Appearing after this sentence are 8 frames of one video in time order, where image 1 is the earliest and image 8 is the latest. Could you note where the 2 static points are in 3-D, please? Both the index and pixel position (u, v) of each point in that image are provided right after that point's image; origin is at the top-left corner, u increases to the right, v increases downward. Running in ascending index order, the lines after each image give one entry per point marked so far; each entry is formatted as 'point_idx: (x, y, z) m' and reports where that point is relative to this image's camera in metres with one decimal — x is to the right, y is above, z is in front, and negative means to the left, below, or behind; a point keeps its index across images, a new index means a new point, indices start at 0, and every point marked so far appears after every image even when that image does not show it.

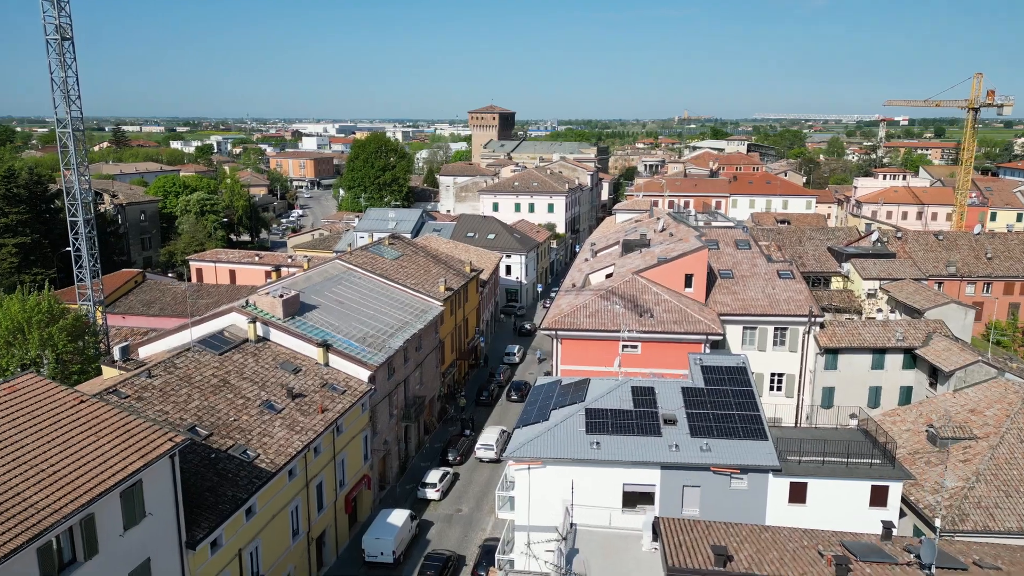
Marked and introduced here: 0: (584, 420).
0: (+1.9, -3.5, +19.0) m
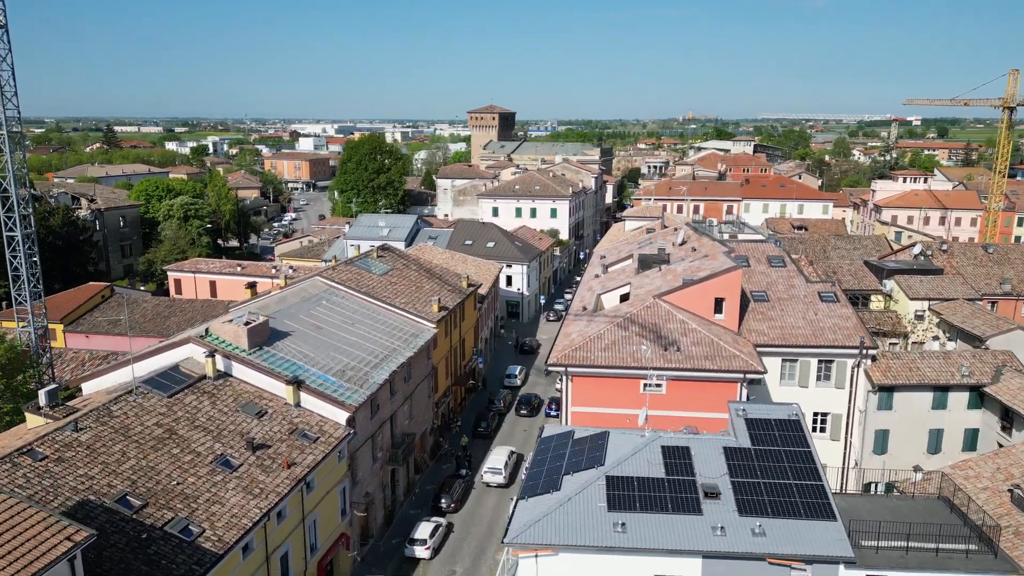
0: (+2.0, -4.4, +15.3) m
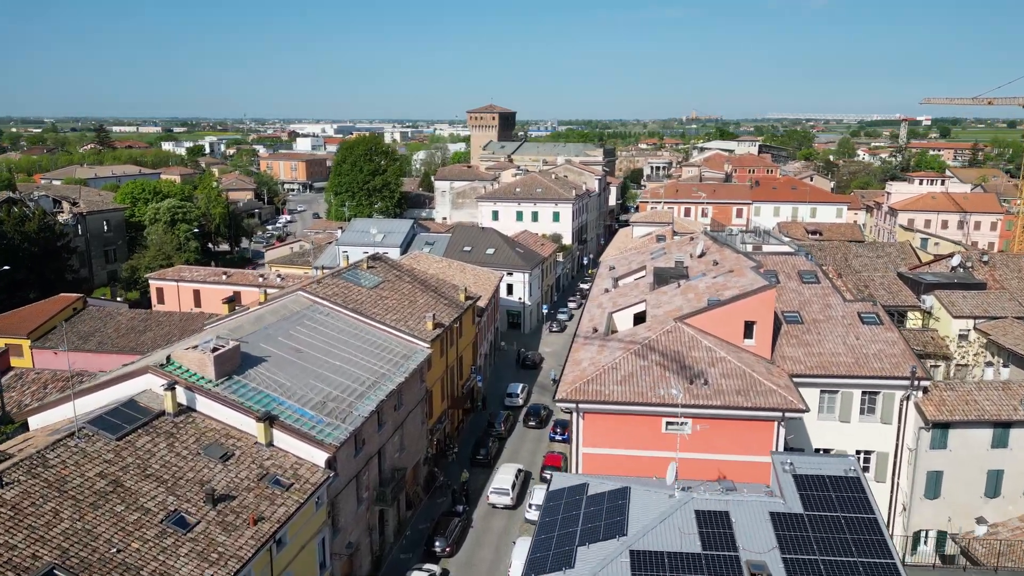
0: (+2.1, -5.0, +12.6) m
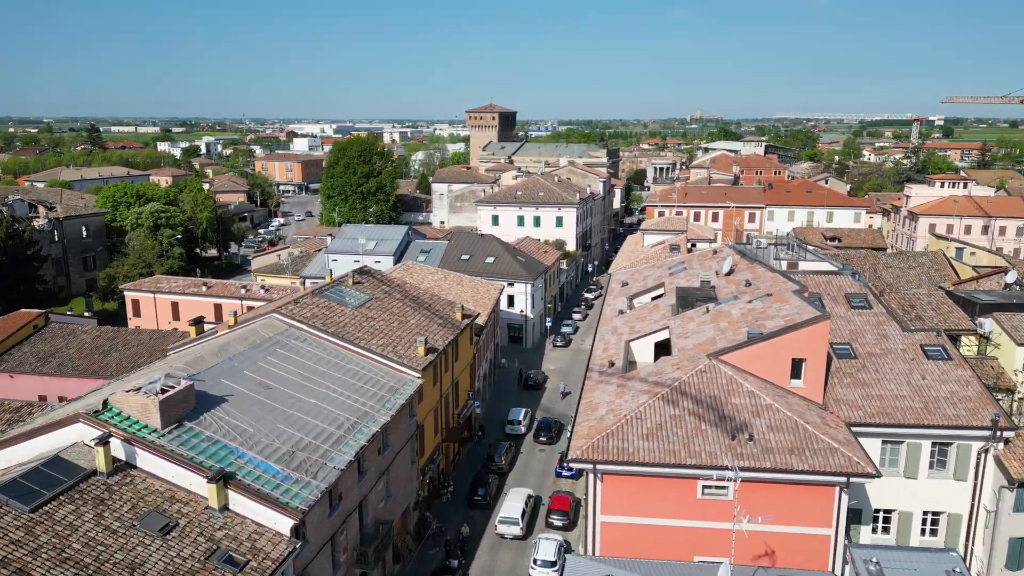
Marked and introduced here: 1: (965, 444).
0: (+2.1, -5.8, +9.3) m
1: (+10.8, -3.7, +17.0) m
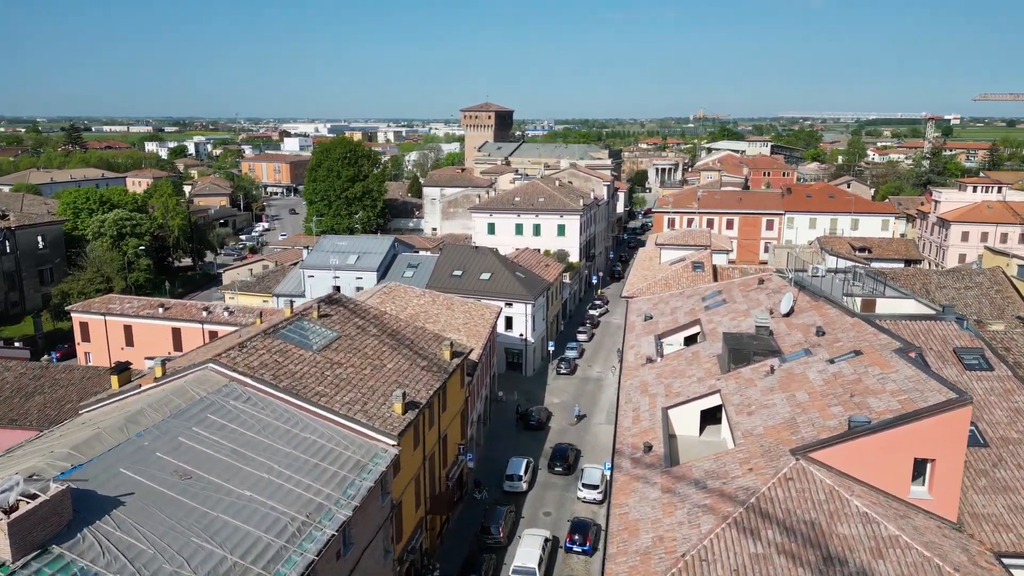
0: (+2.2, -7.0, +4.2) m
1: (+10.9, -4.9, +11.9) m
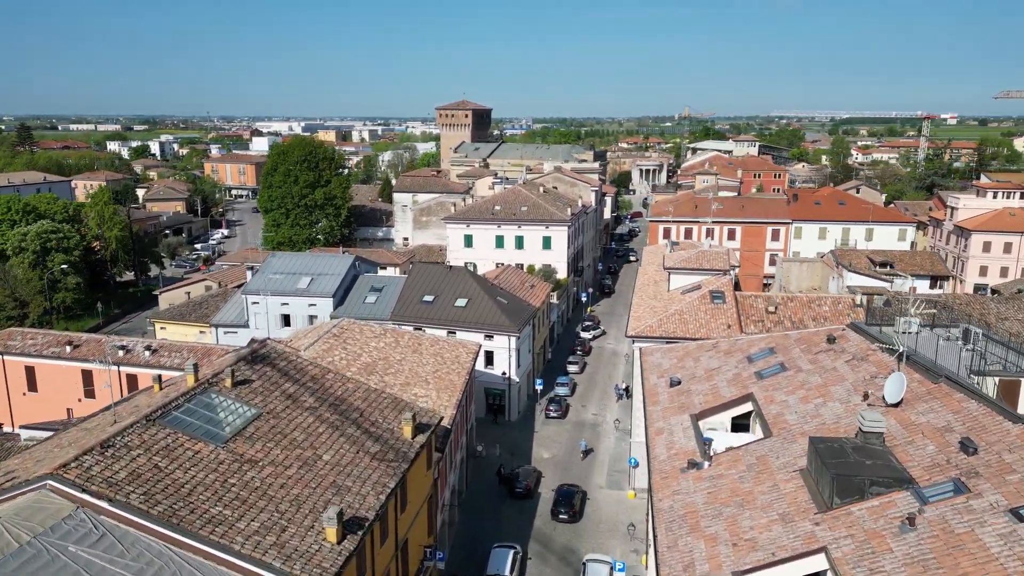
0: (+2.4, -8.4, -1.8) m
1: (+10.8, -6.3, +6.2) m
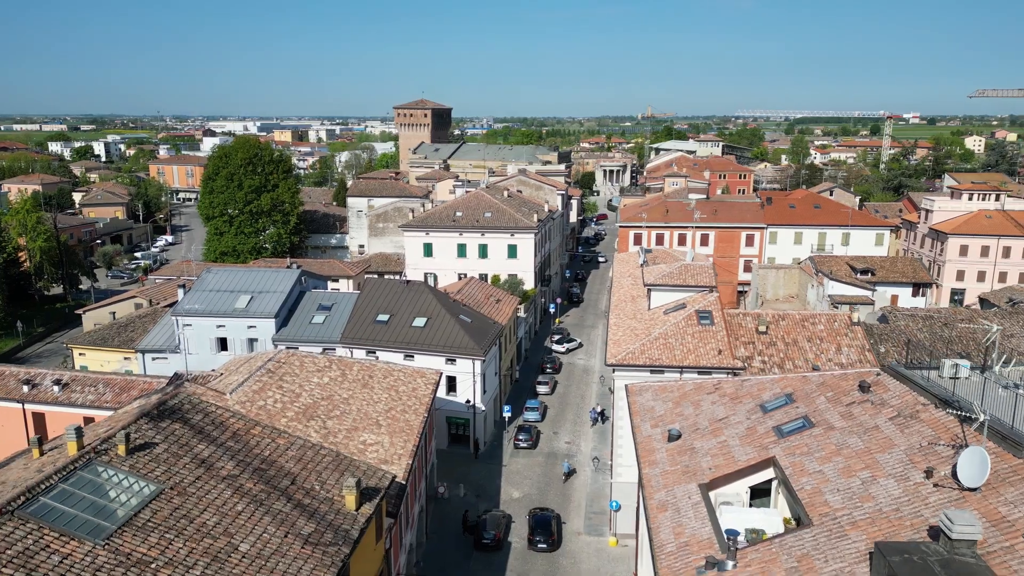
0: (+2.8, -9.2, -4.9) m
1: (+10.7, -6.9, +3.5) m
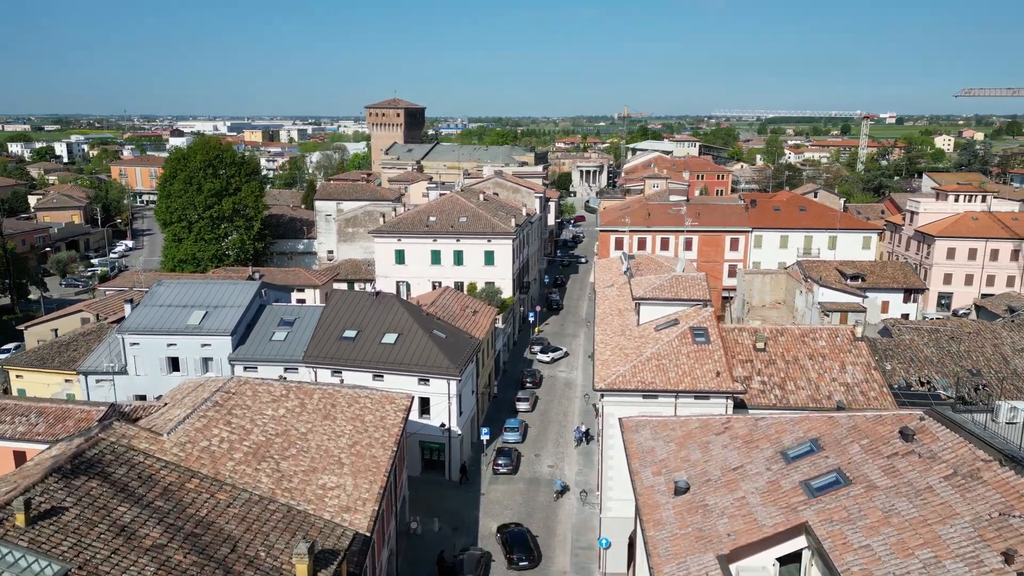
0: (+3.2, -9.7, -7.0) m
1: (+10.8, -7.4, +1.6) m
